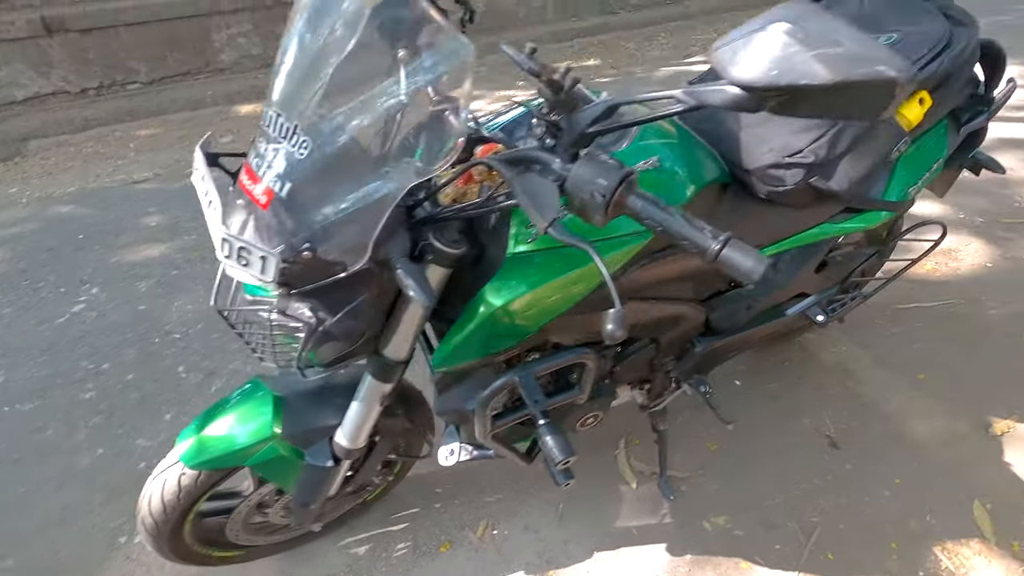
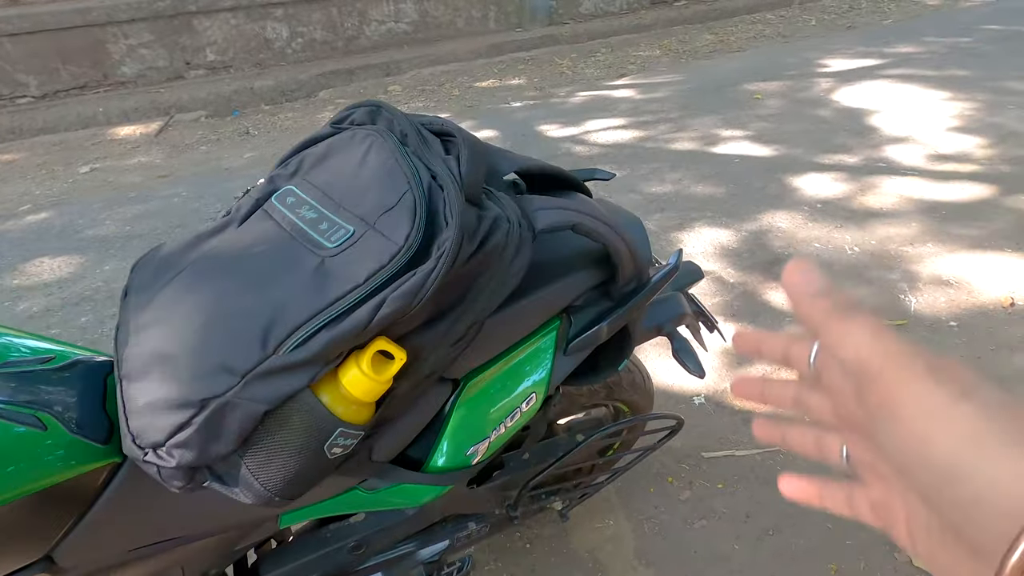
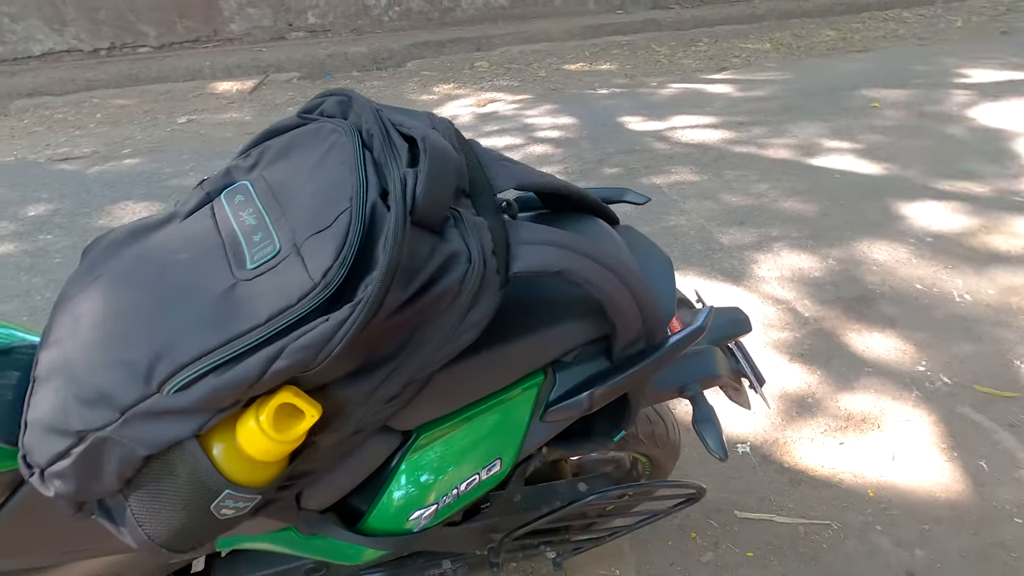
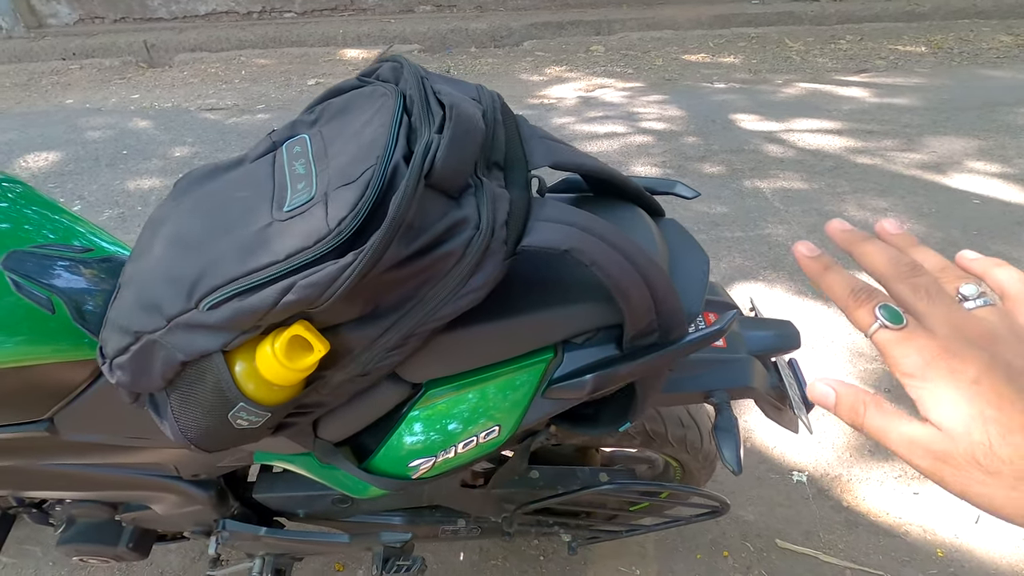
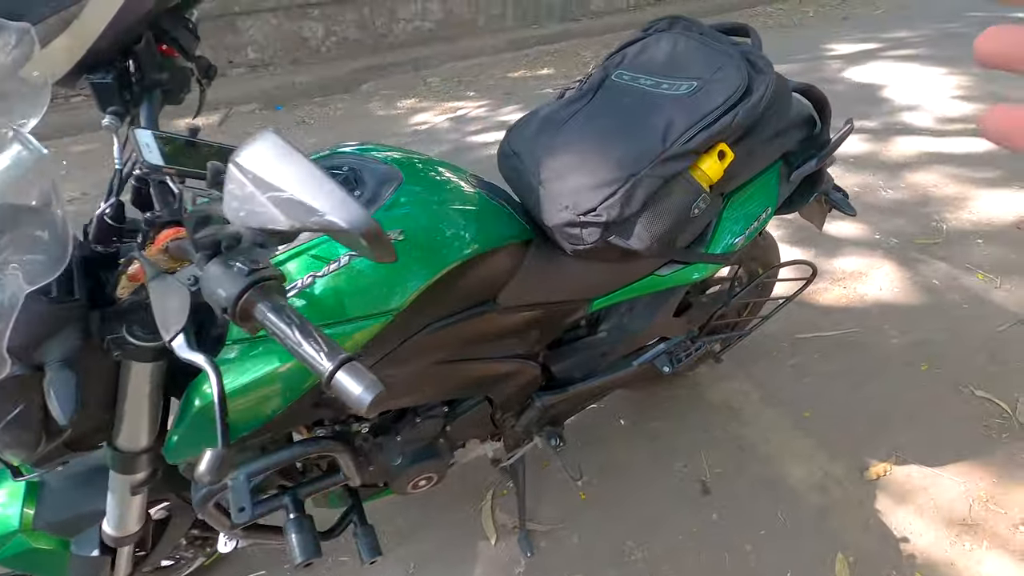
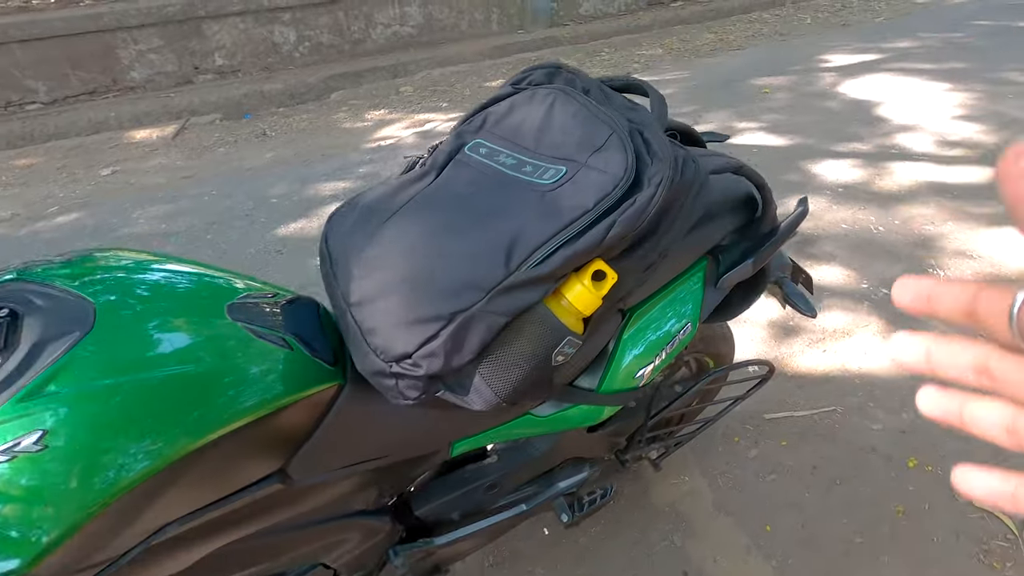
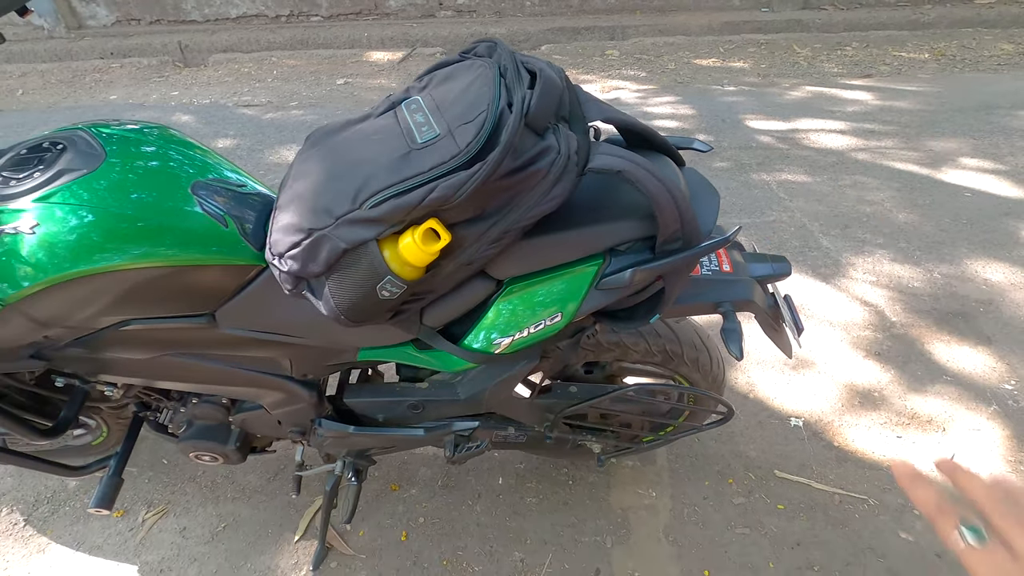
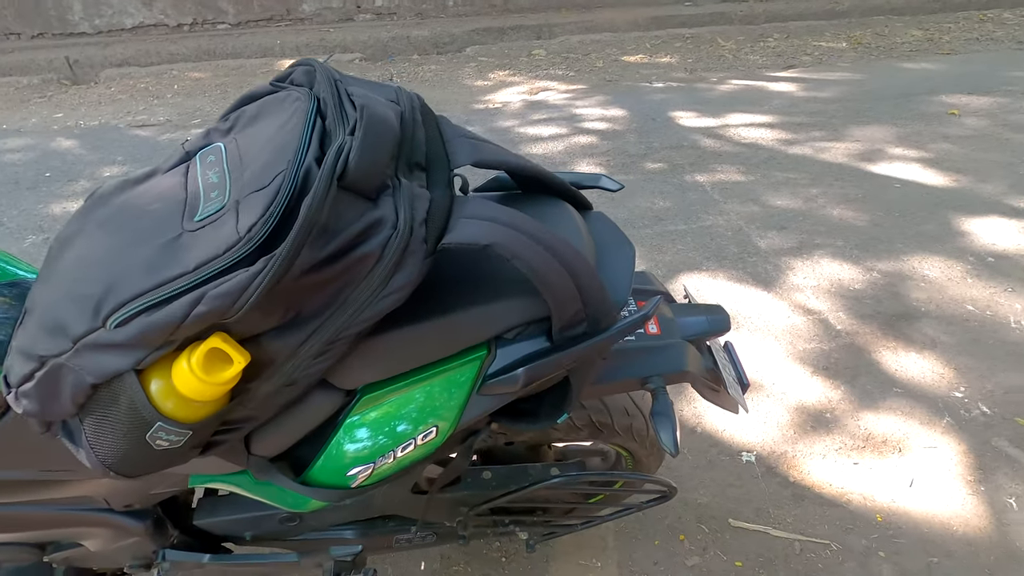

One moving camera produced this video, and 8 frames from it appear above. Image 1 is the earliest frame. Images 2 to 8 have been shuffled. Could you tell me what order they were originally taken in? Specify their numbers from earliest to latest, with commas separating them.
5, 6, 2, 3, 8, 4, 7
